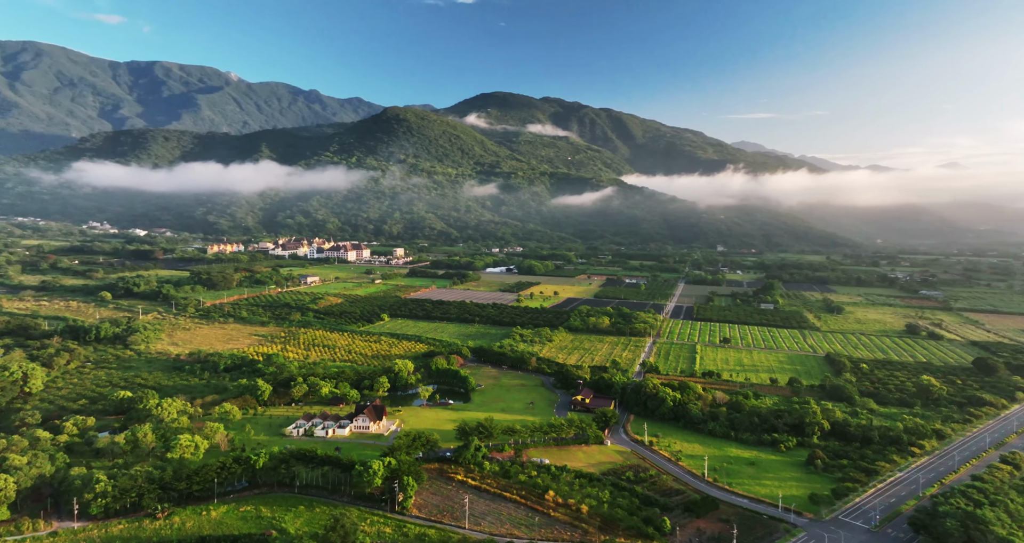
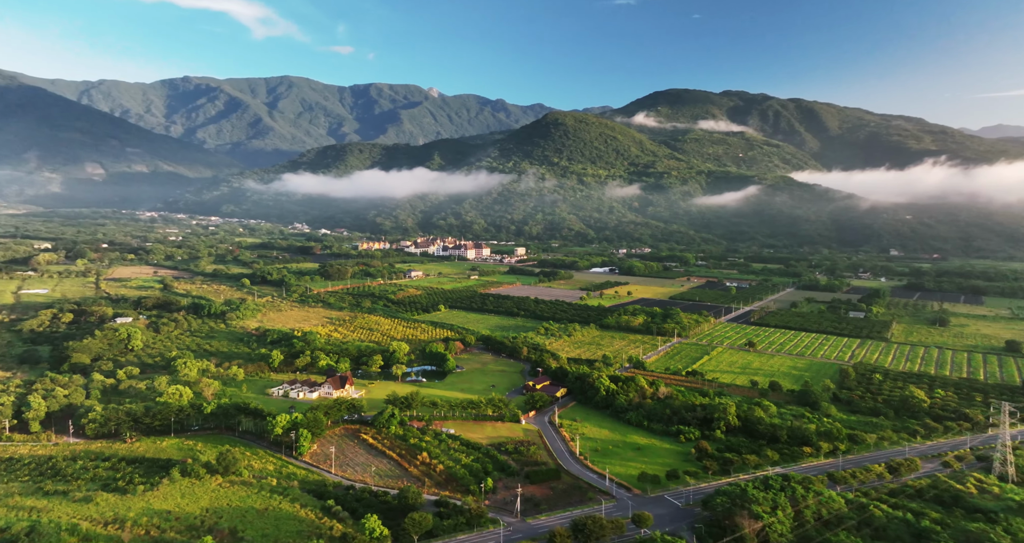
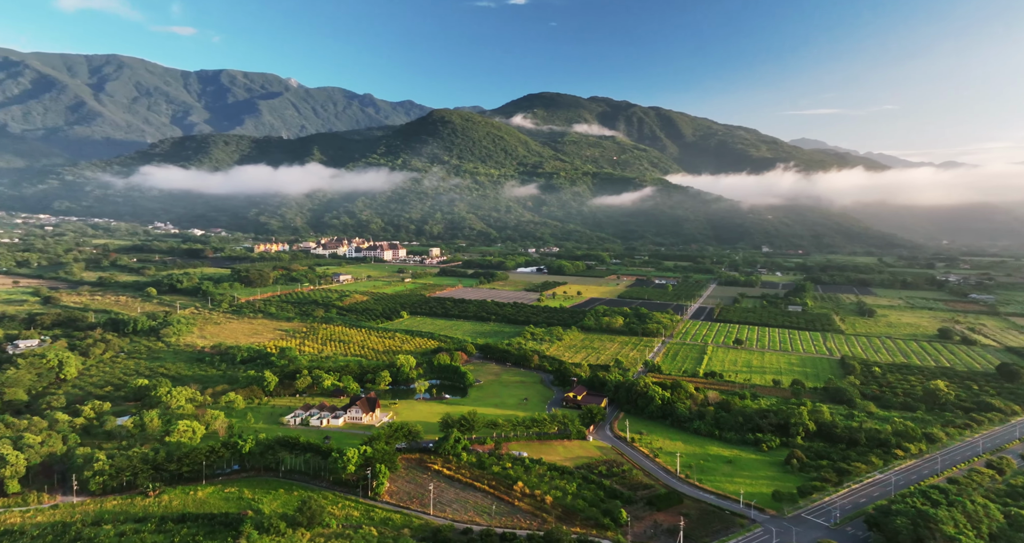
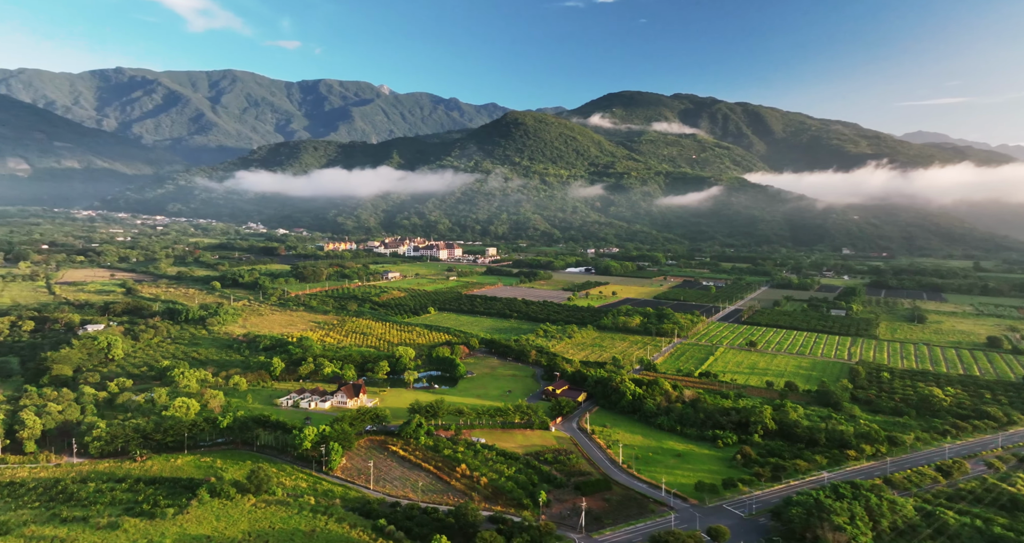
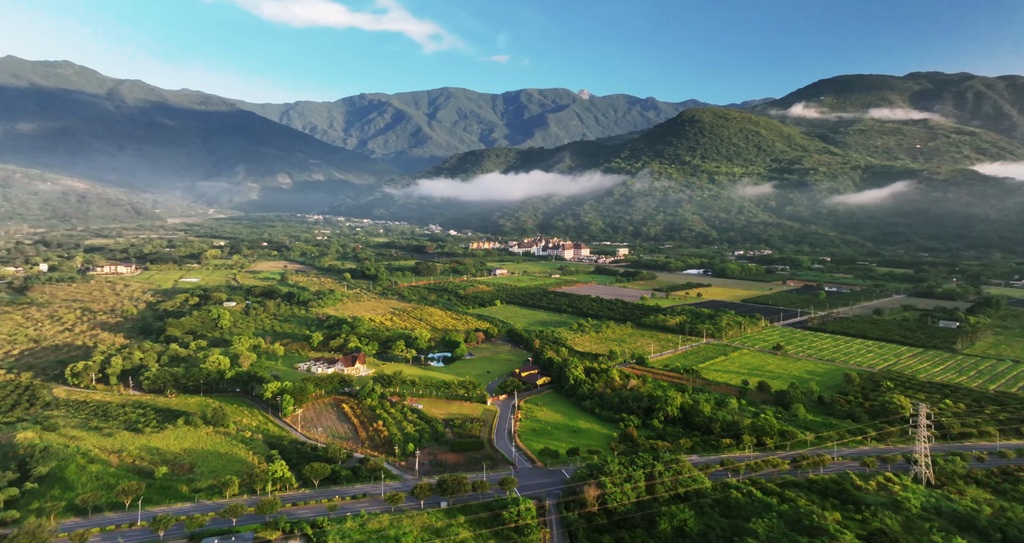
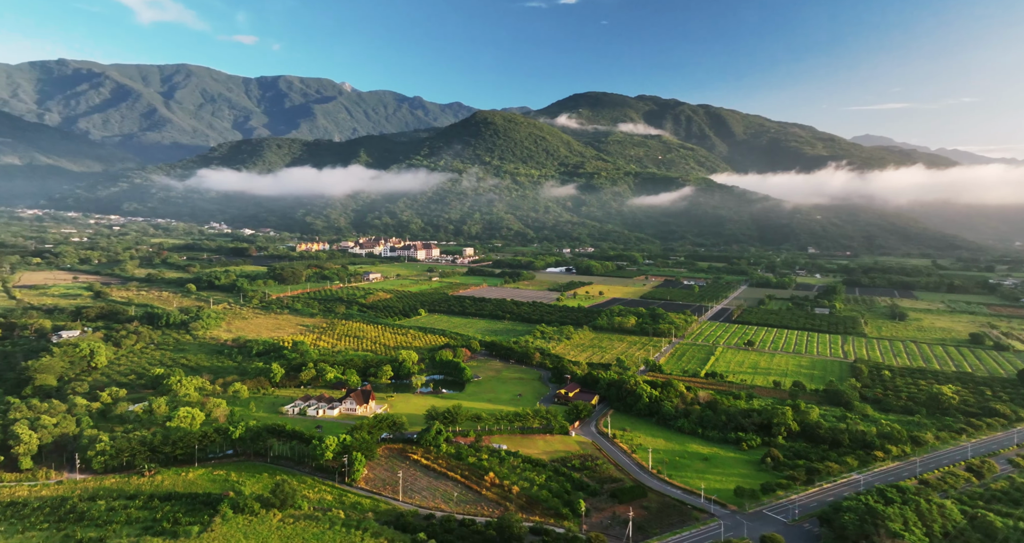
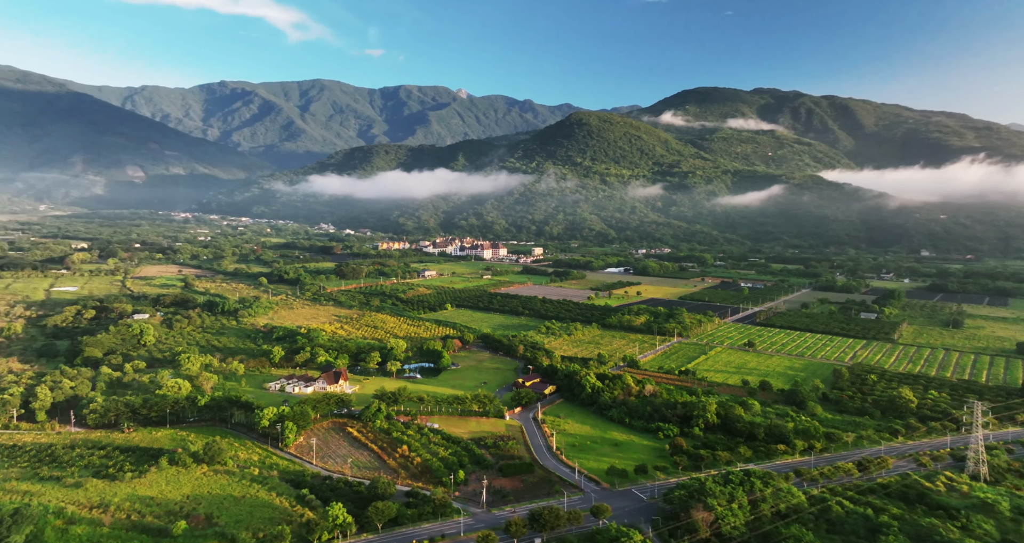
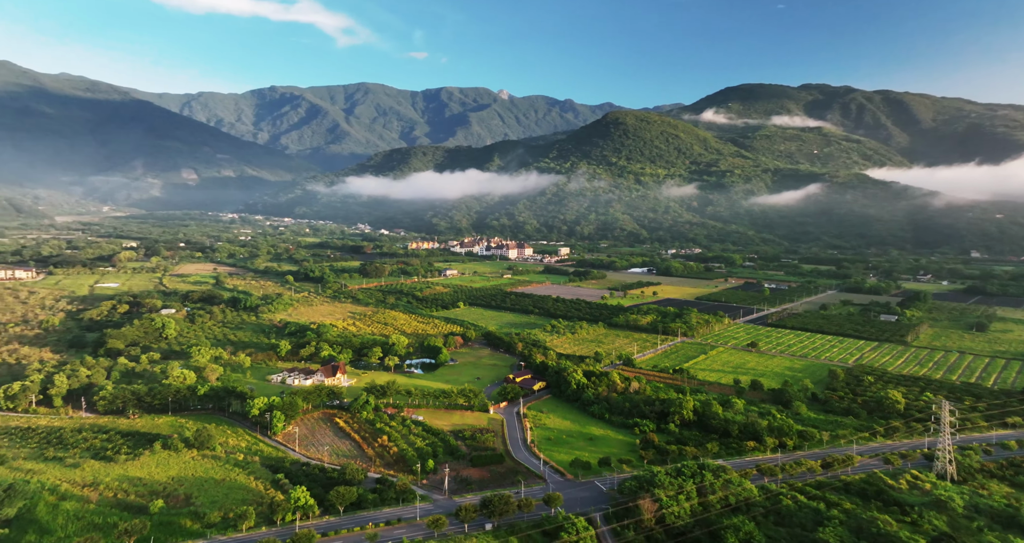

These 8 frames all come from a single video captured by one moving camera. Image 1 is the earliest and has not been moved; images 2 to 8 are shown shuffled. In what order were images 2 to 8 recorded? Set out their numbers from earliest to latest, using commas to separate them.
3, 6, 4, 2, 7, 8, 5
